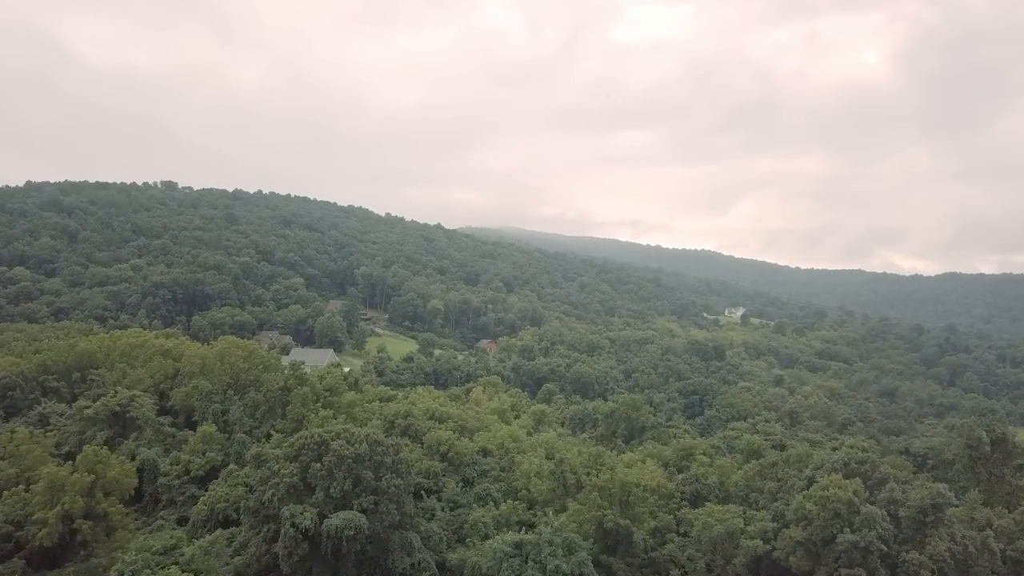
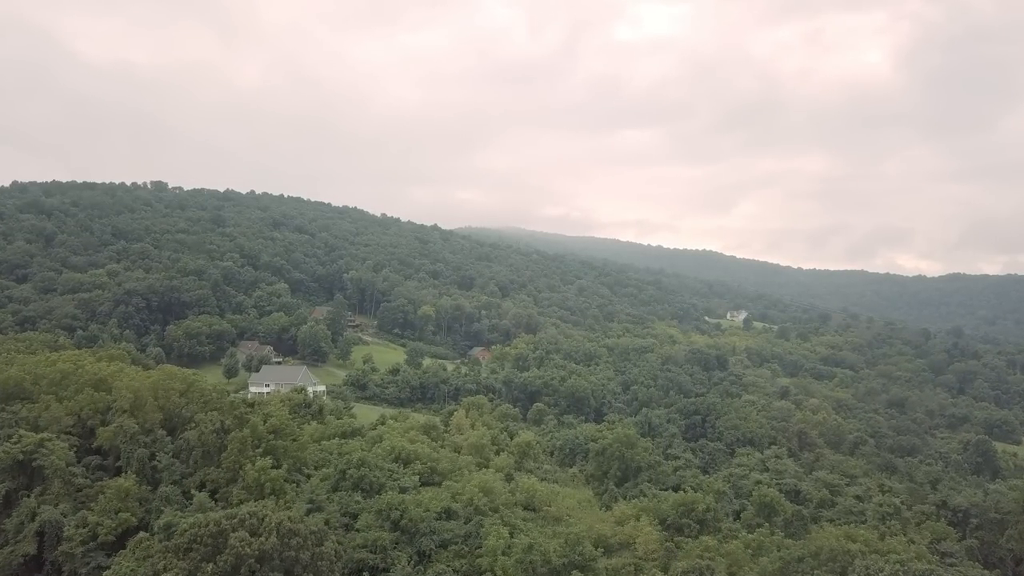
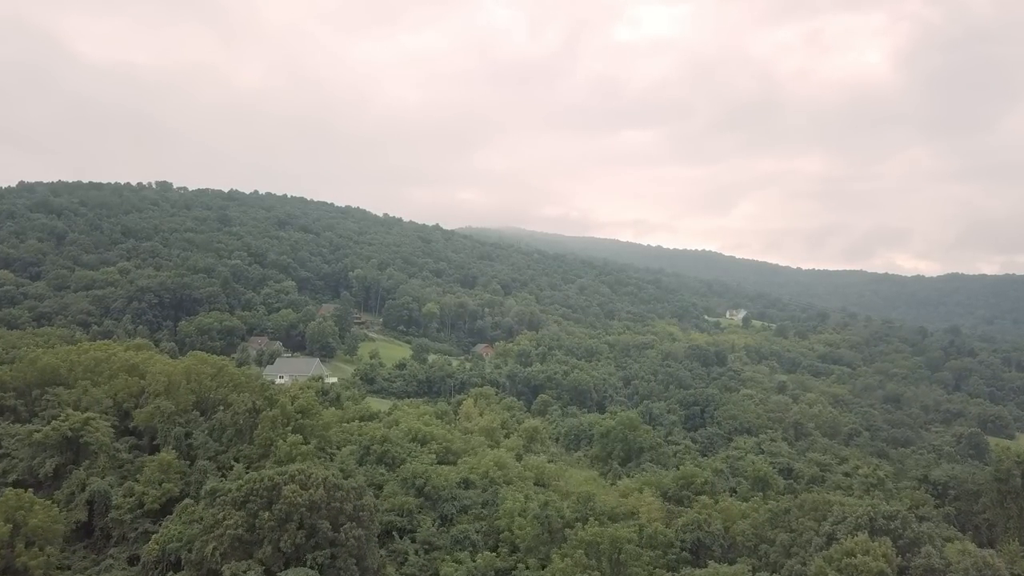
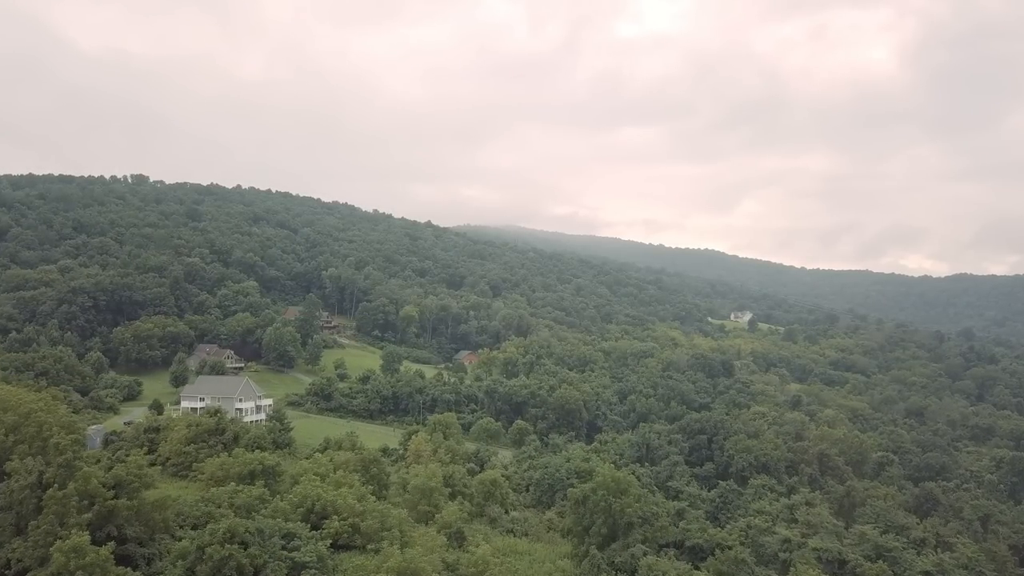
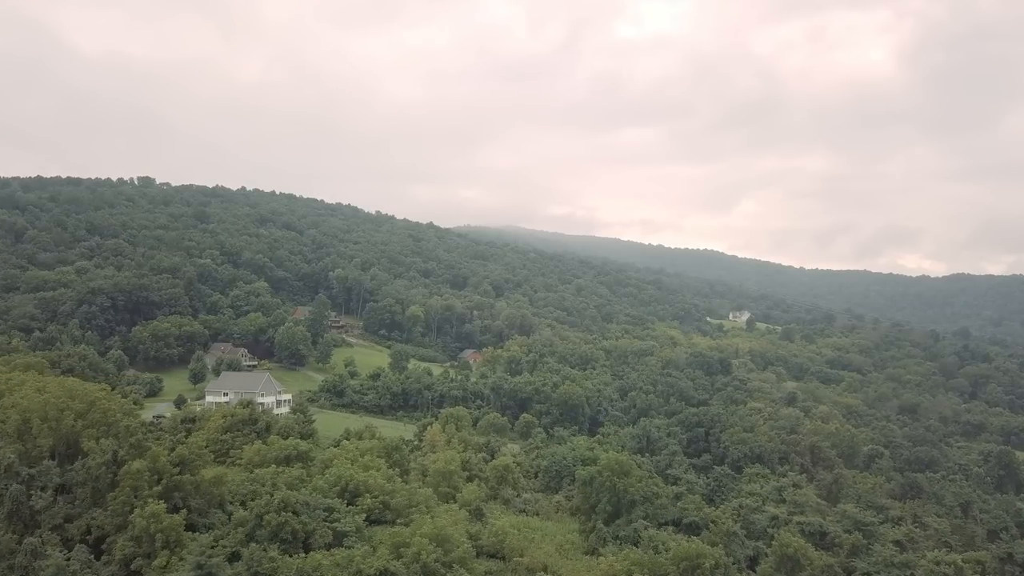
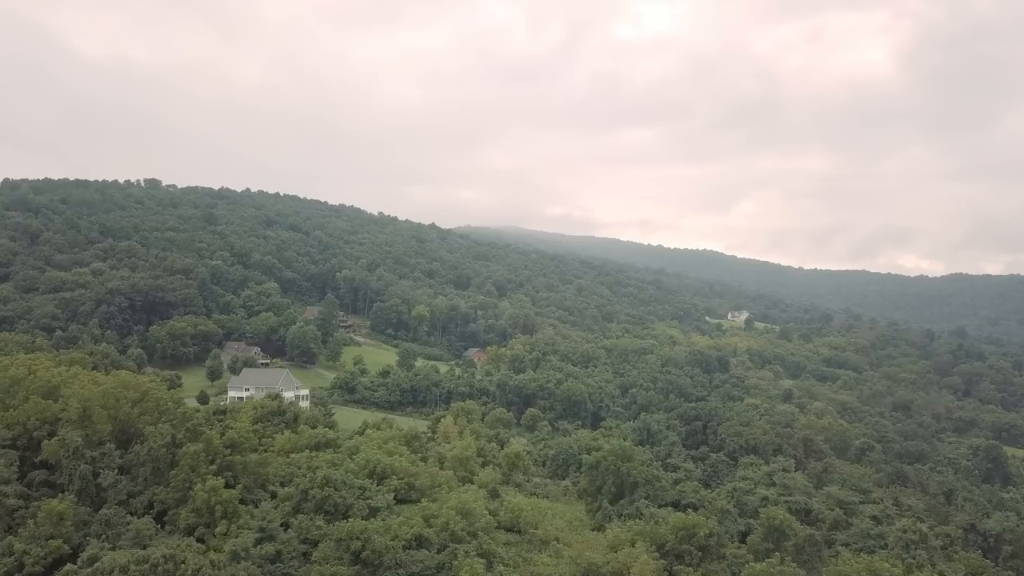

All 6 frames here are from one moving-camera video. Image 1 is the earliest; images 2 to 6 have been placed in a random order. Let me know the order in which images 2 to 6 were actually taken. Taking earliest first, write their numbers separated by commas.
3, 2, 6, 5, 4
